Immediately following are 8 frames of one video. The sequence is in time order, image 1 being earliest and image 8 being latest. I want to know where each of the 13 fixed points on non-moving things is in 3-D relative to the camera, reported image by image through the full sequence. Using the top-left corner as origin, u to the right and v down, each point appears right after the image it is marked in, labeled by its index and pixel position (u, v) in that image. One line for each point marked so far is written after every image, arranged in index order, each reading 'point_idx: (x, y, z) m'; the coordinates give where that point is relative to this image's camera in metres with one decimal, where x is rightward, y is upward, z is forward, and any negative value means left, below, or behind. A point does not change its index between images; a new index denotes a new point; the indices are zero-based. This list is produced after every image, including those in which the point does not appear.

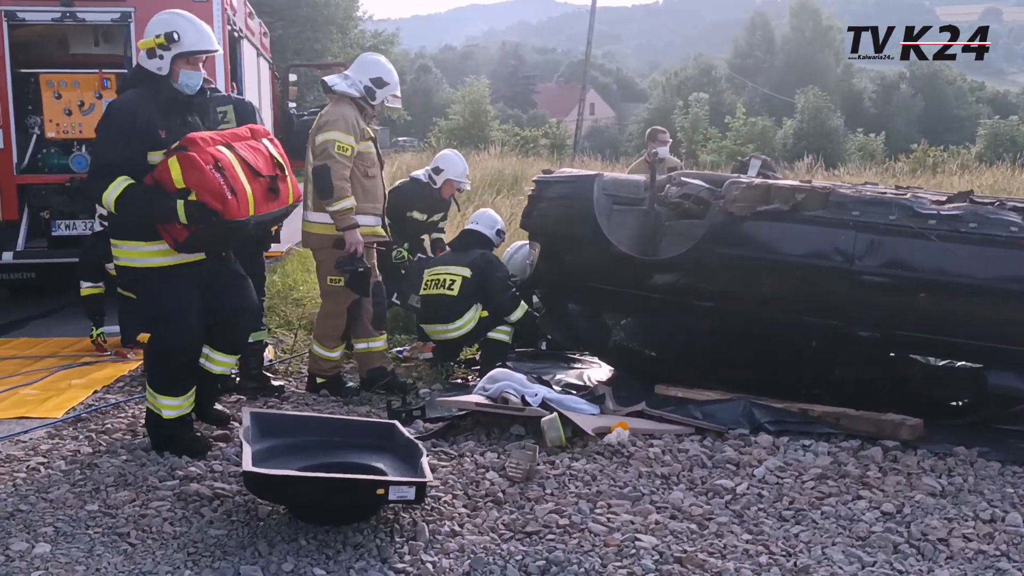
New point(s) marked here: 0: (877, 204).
0: (+1.6, +0.4, +4.4) m
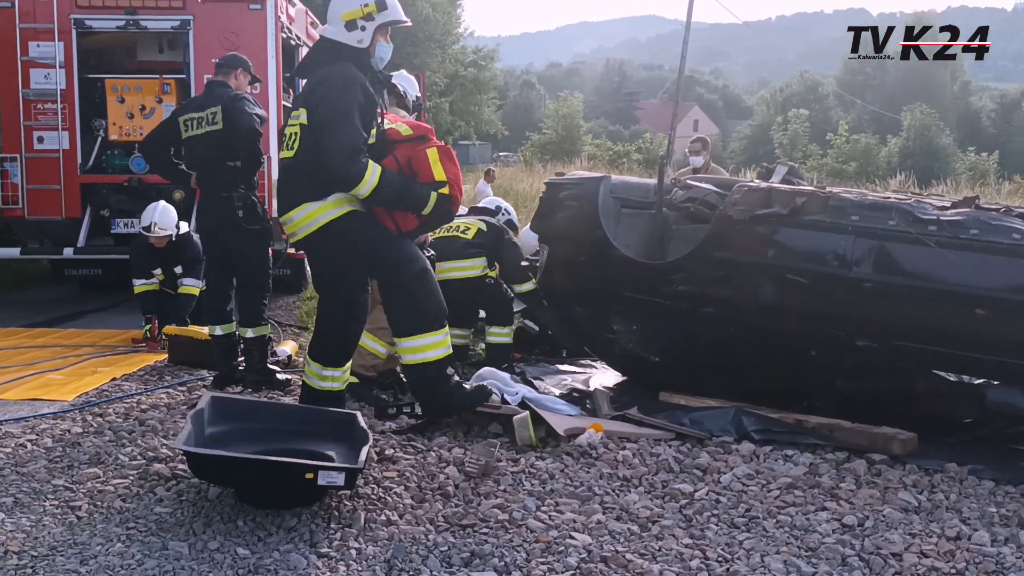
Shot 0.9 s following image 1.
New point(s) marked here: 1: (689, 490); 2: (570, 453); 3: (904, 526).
0: (+1.6, +0.3, +4.3) m
1: (+0.6, -0.7, +3.5) m
2: (+0.2, -0.7, +3.9) m
3: (+1.3, -0.8, +3.3) m
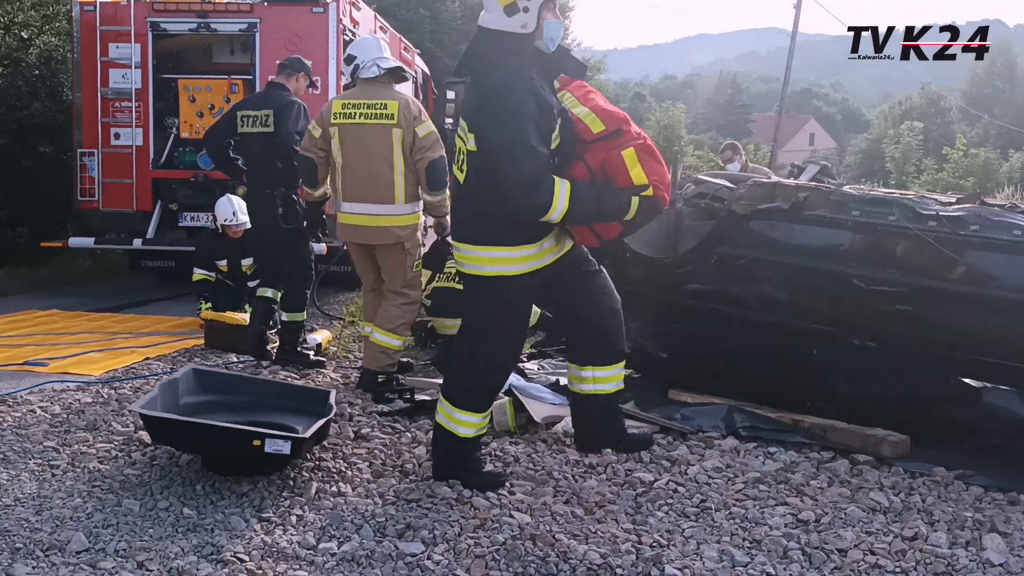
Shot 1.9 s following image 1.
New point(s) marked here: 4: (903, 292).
0: (+1.5, +0.3, +4.1) m
1: (+0.5, -0.7, +3.5) m
2: (+0.1, -0.6, +3.9) m
3: (+1.1, -0.8, +3.2) m
4: (+1.7, 0.0, +3.9) m
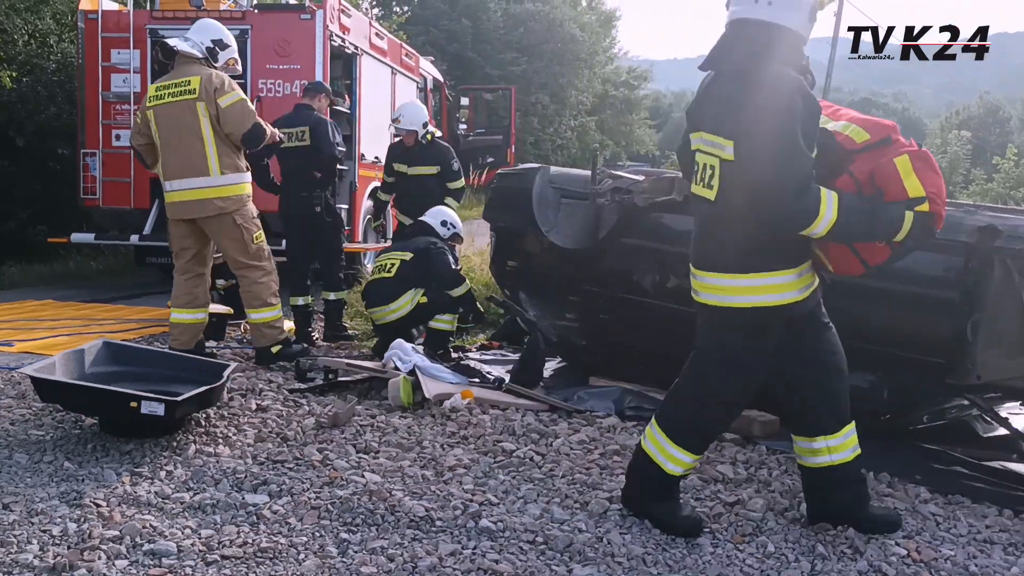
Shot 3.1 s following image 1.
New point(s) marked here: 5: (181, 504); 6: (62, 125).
0: (+1.1, +0.4, +4.3) m
1: (0.0, -0.6, +3.8) m
2: (-0.3, -0.5, +4.2) m
3: (+0.6, -0.7, +3.4) m
4: (+1.3, 0.0, +4.1) m
5: (-1.0, -0.7, +3.1) m
6: (-5.1, +1.8, +11.2) m
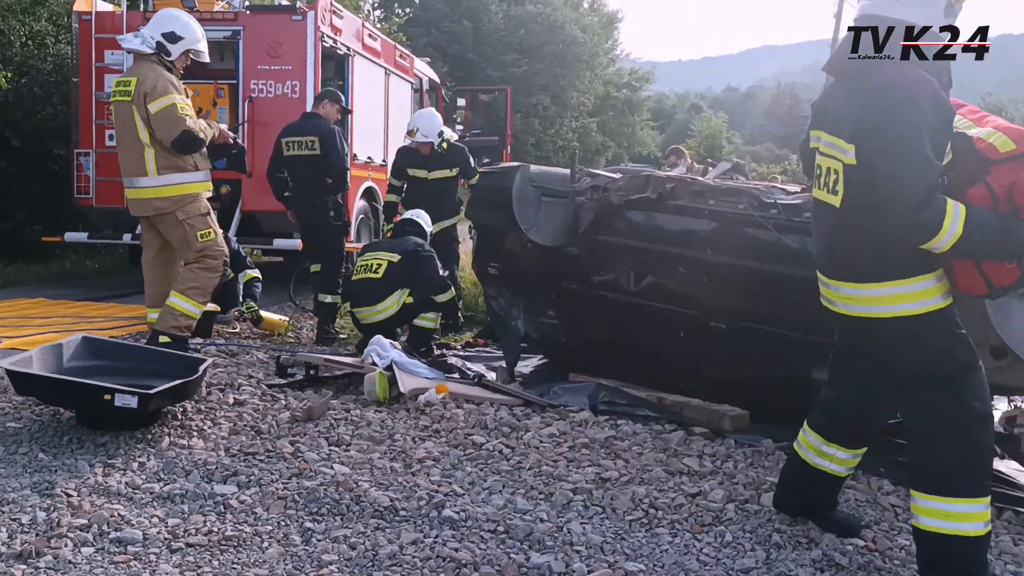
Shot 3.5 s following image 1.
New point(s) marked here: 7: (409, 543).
0: (+1.0, +0.4, +4.4) m
1: (-0.1, -0.6, +3.8) m
2: (-0.4, -0.5, +4.2) m
3: (+0.5, -0.7, +3.5) m
4: (+1.1, 0.0, +4.1) m
5: (-1.2, -0.7, +3.2) m
6: (-5.1, +1.8, +11.3) m
7: (-0.3, -0.7, +2.9) m
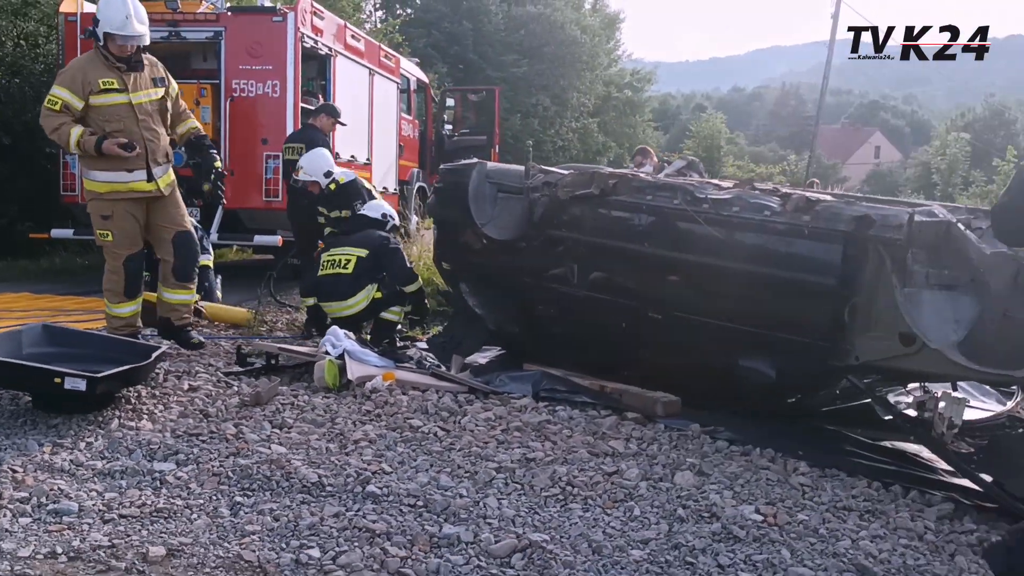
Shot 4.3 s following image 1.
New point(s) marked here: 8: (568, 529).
0: (+0.7, +0.5, +4.5) m
1: (-0.4, -0.5, +4.0) m
2: (-0.7, -0.5, +4.4) m
3: (+0.3, -0.6, +3.6) m
4: (+0.9, +0.1, +4.3) m
5: (-1.4, -0.6, +3.4) m
6: (-5.4, +1.9, +11.5) m
7: (-0.6, -0.7, +3.1) m
8: (+0.2, -0.7, +3.1) m
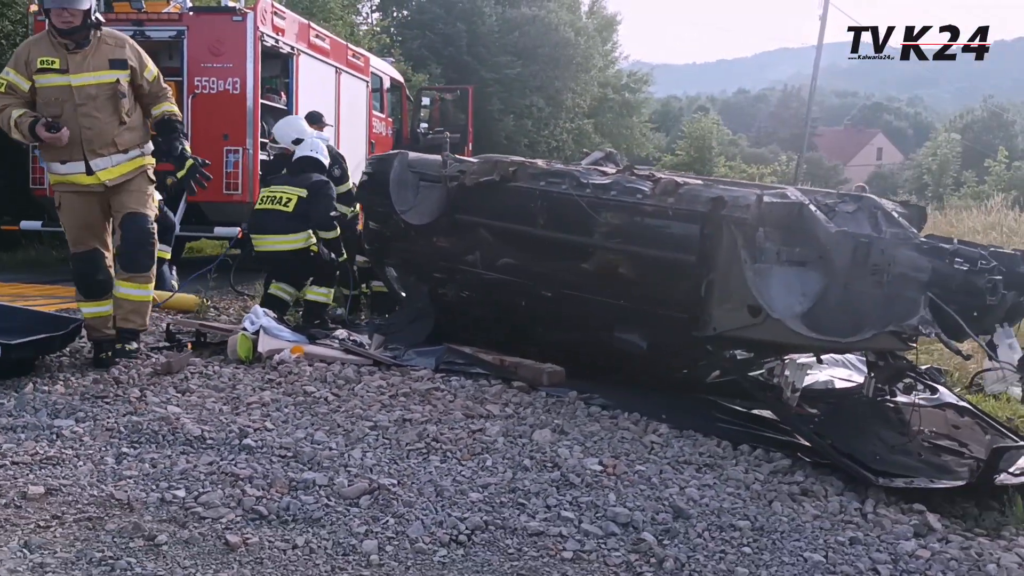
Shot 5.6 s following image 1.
0: (+0.2, +0.6, +4.9) m
1: (-0.9, -0.4, +4.3) m
2: (-1.2, -0.4, +4.7) m
3: (-0.2, -0.5, +4.0) m
4: (+0.4, +0.2, +4.6) m
5: (-1.9, -0.5, +3.7) m
6: (-5.8, +2.0, +11.8) m
7: (-1.1, -0.6, +3.4) m
8: (-0.3, -0.6, +3.4) m
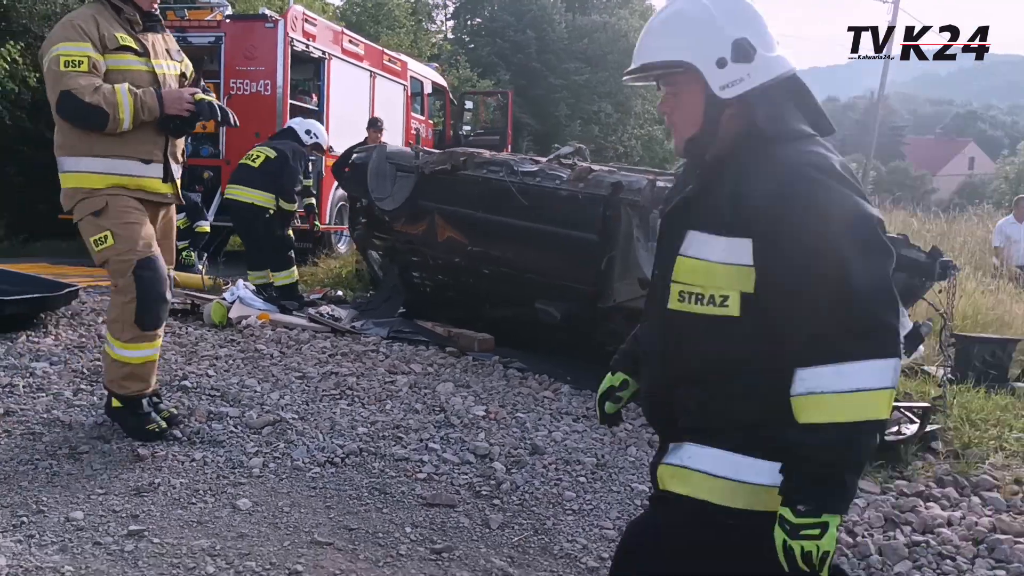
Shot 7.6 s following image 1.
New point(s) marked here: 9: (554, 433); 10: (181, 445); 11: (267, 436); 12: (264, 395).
0: (-0.1, +0.7, +5.4) m
1: (-1.2, -0.3, +4.9) m
2: (-1.5, -0.2, +5.4) m
3: (-0.6, -0.4, +4.5) m
4: (+0.1, +0.3, +5.1) m
5: (-2.3, -0.3, +4.4) m
6: (-5.5, +2.1, +12.8) m
7: (-1.5, -0.4, +4.0) m
8: (-0.8, -0.5, +4.0) m
9: (+0.2, -0.6, +3.9) m
10: (-1.2, -0.6, +3.6) m
11: (-0.9, -0.6, +3.7) m
12: (-1.0, -0.4, +4.1) m
